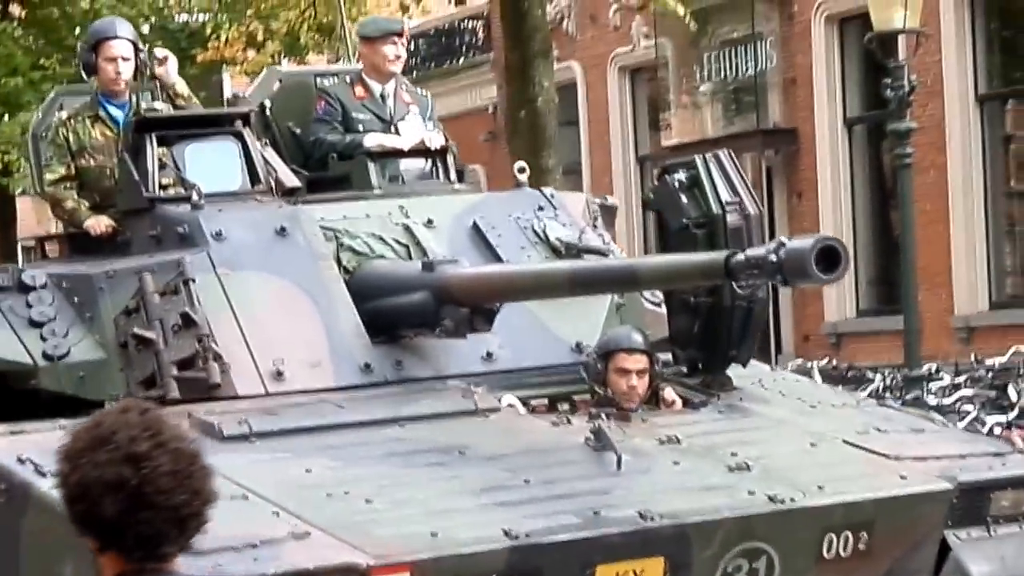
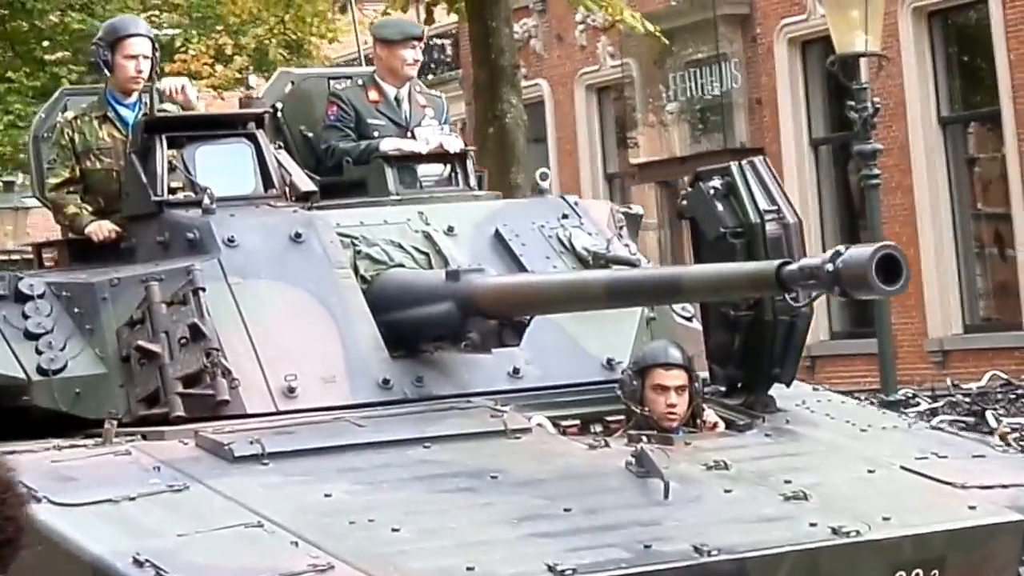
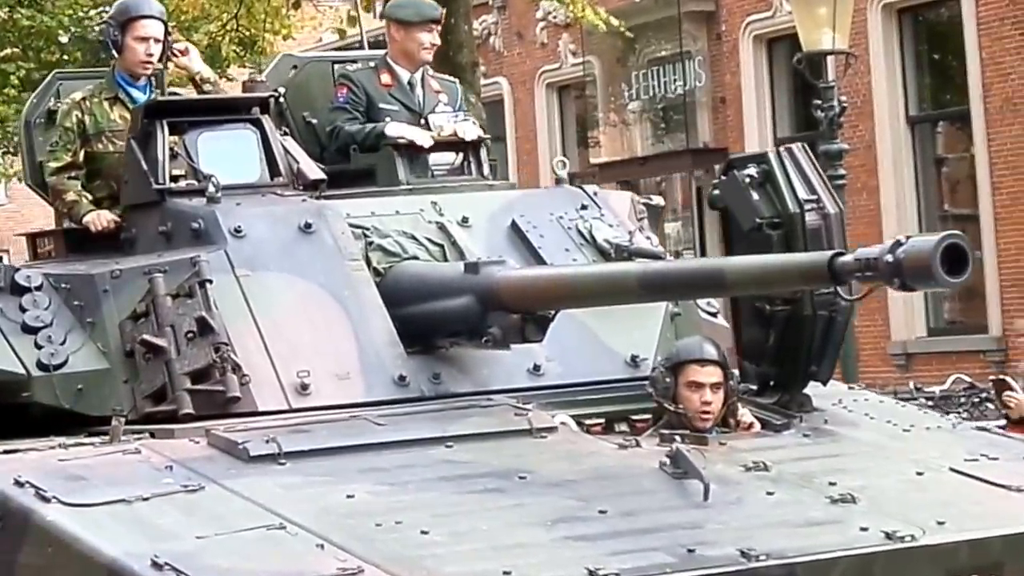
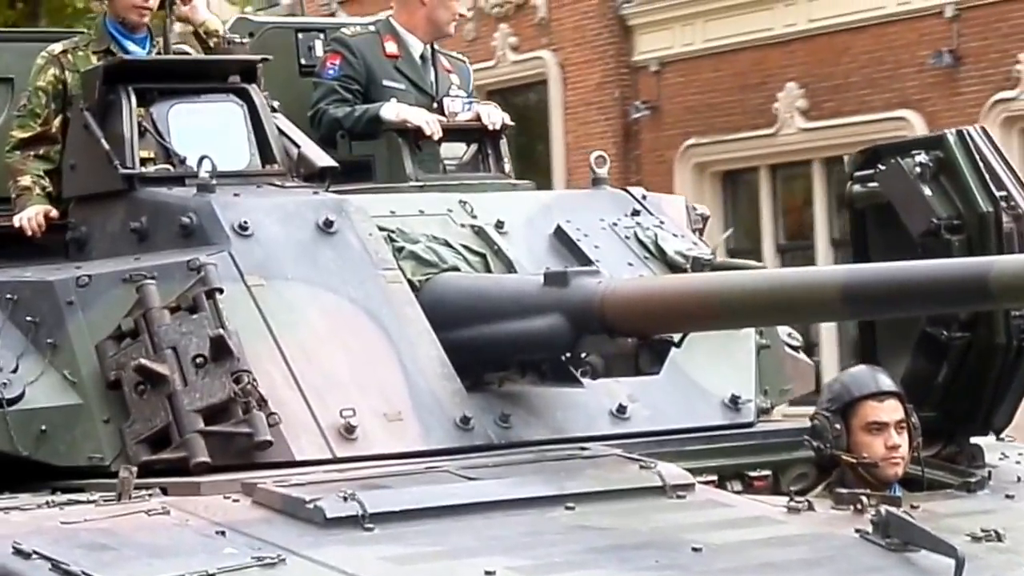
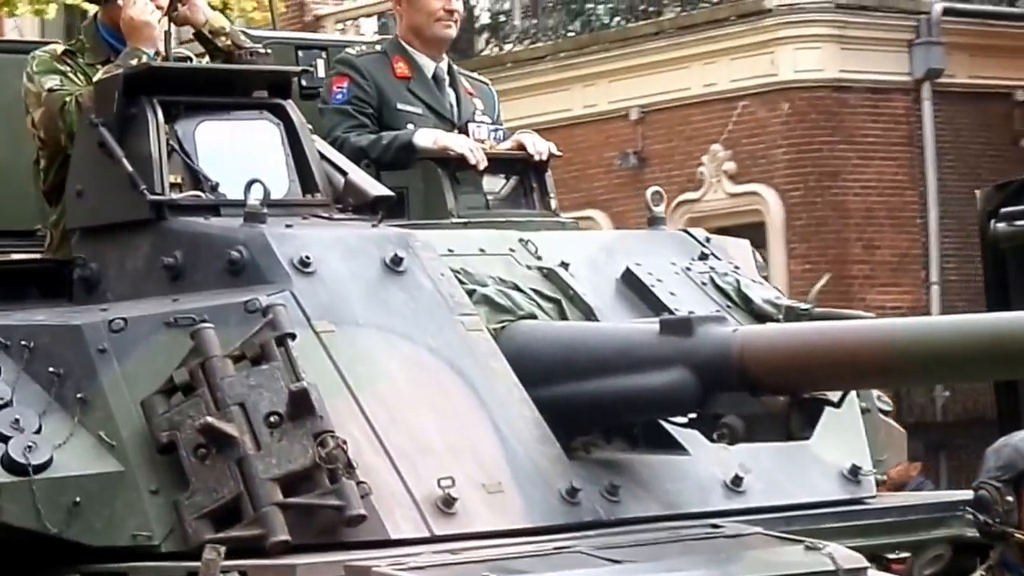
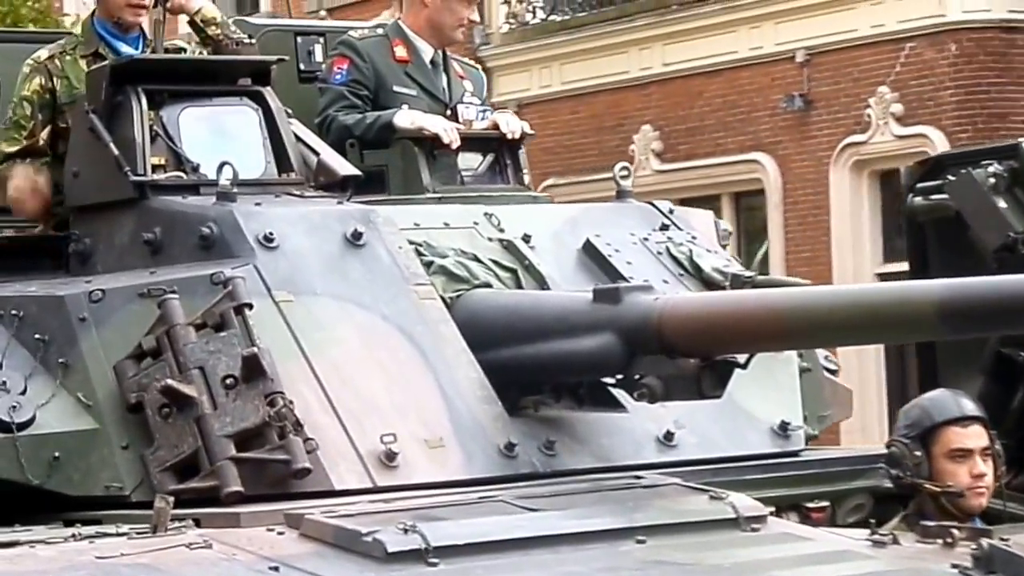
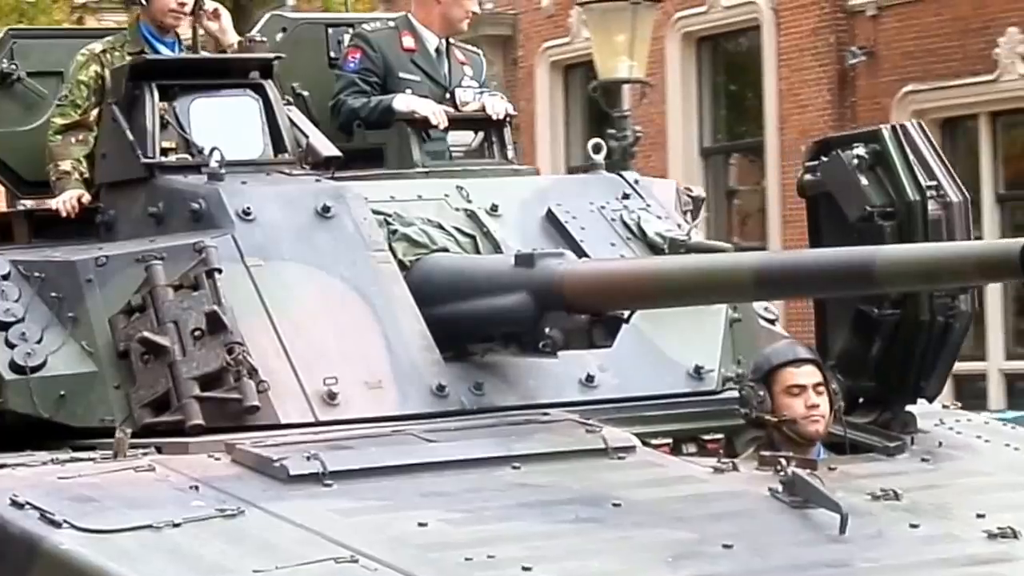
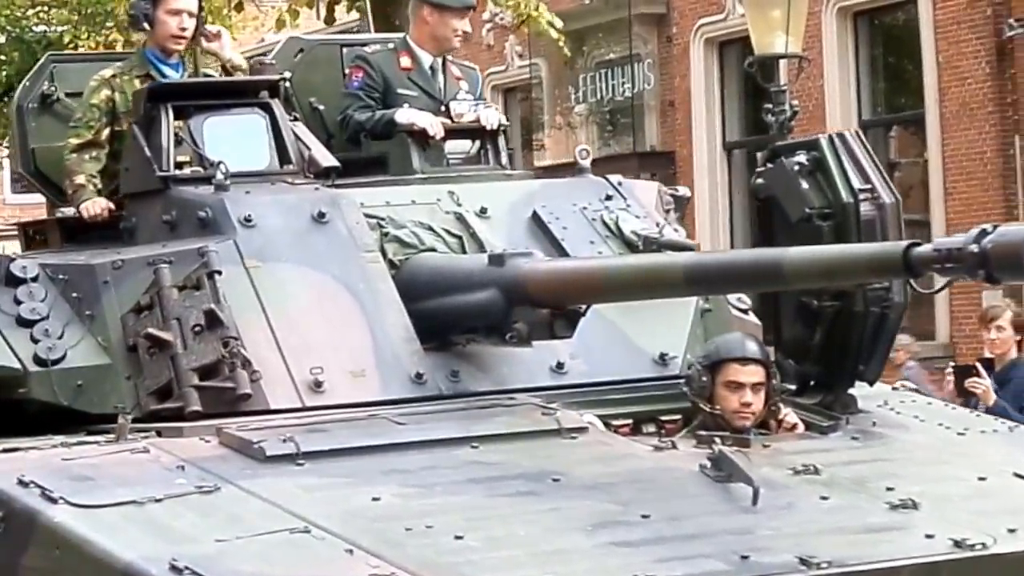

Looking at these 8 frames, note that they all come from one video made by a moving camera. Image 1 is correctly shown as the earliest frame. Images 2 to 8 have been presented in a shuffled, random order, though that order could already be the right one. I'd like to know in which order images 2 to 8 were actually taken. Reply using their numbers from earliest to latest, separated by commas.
2, 3, 8, 7, 4, 6, 5
